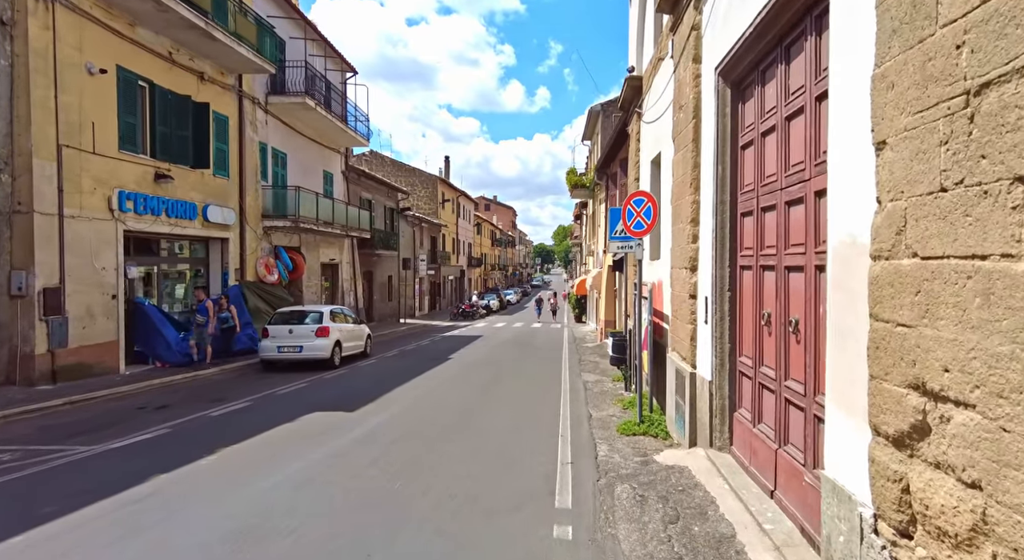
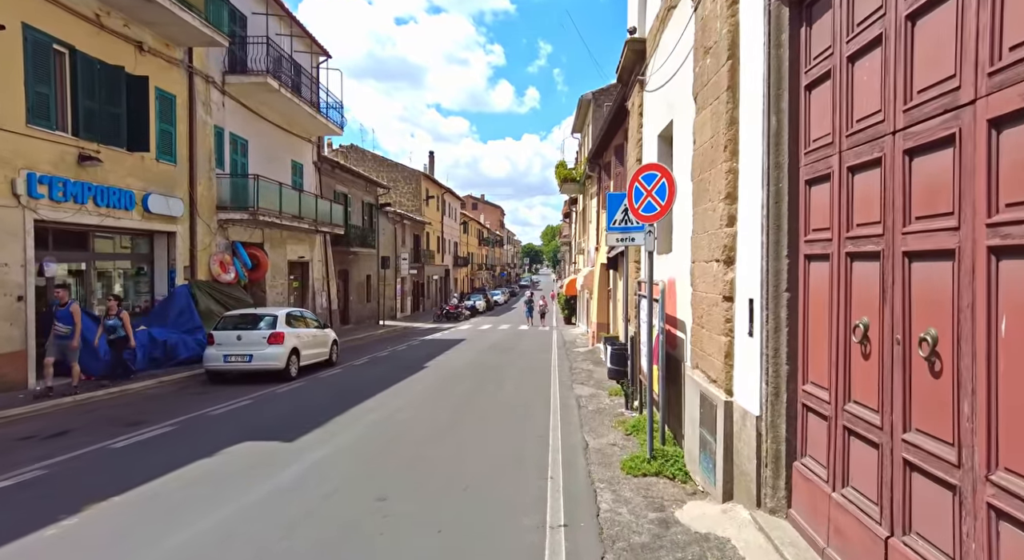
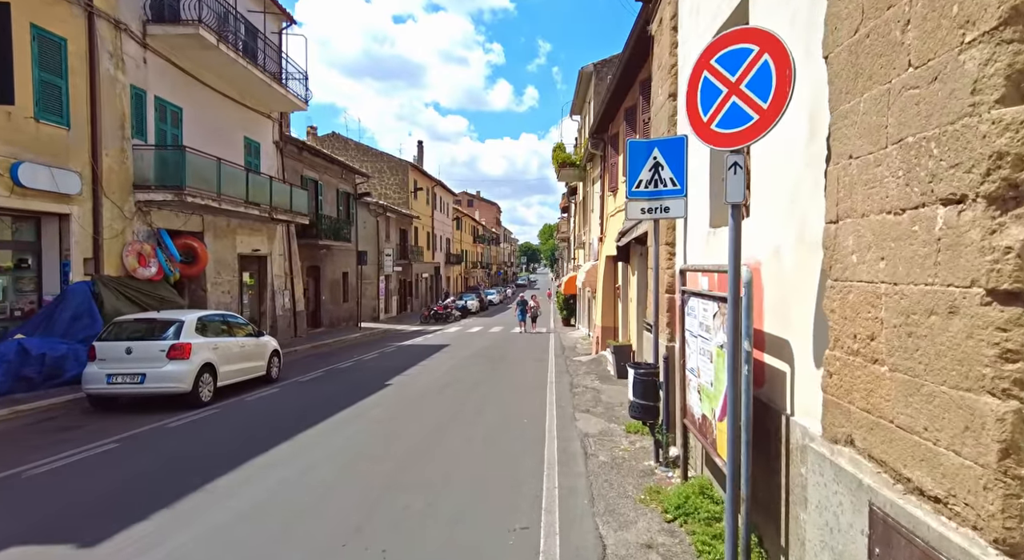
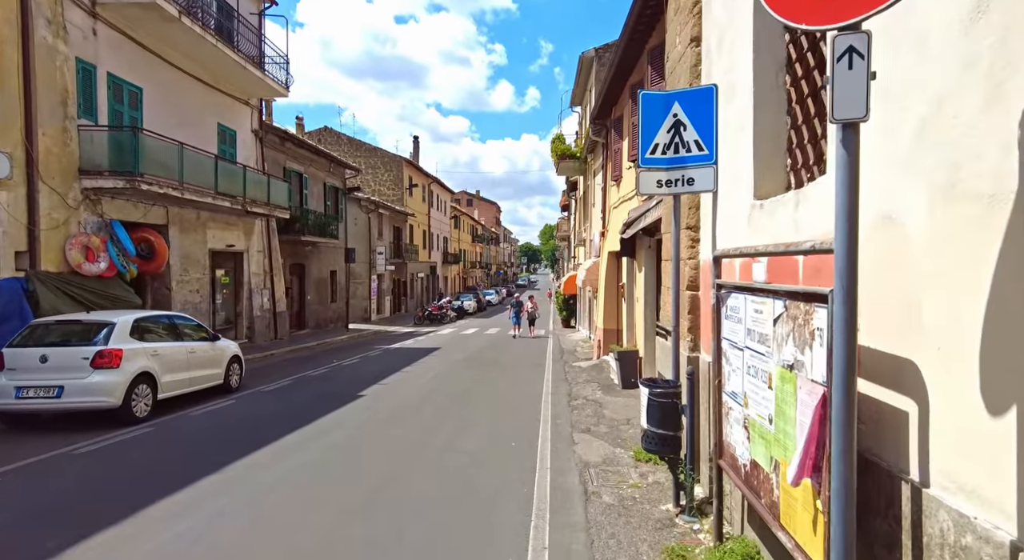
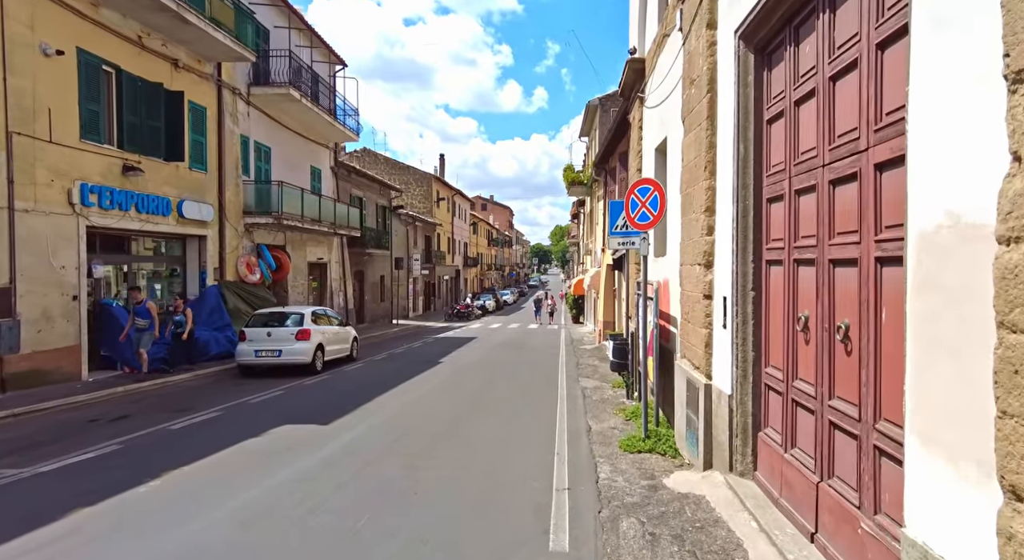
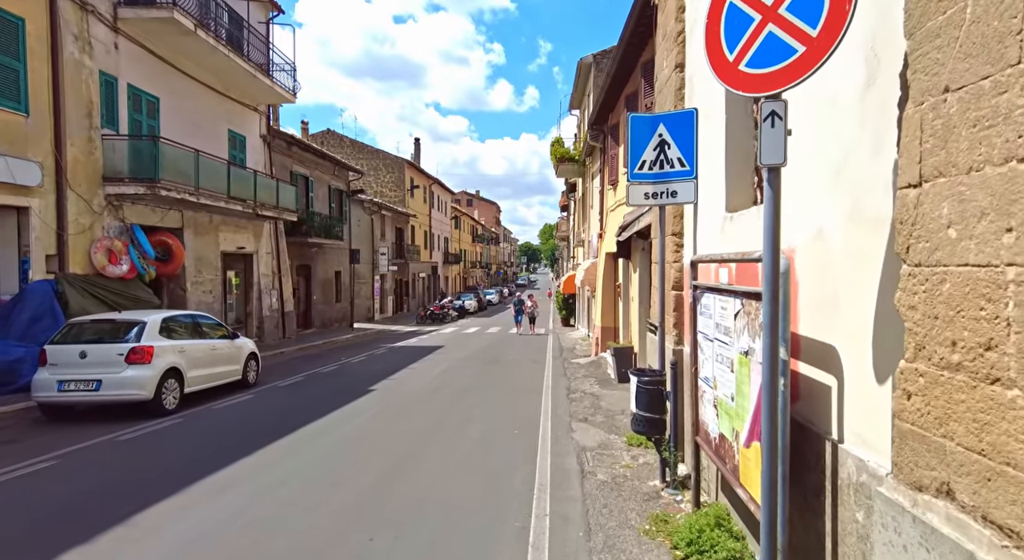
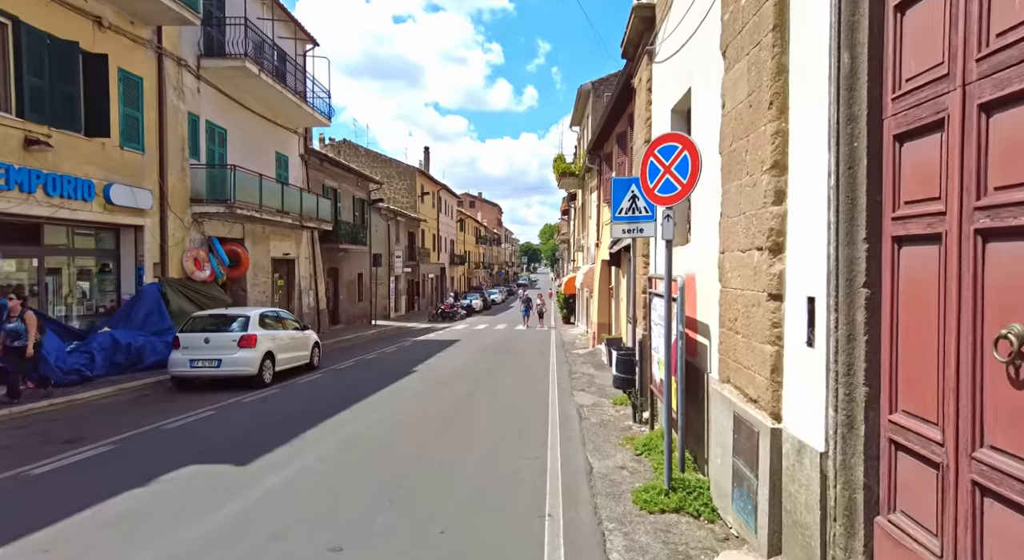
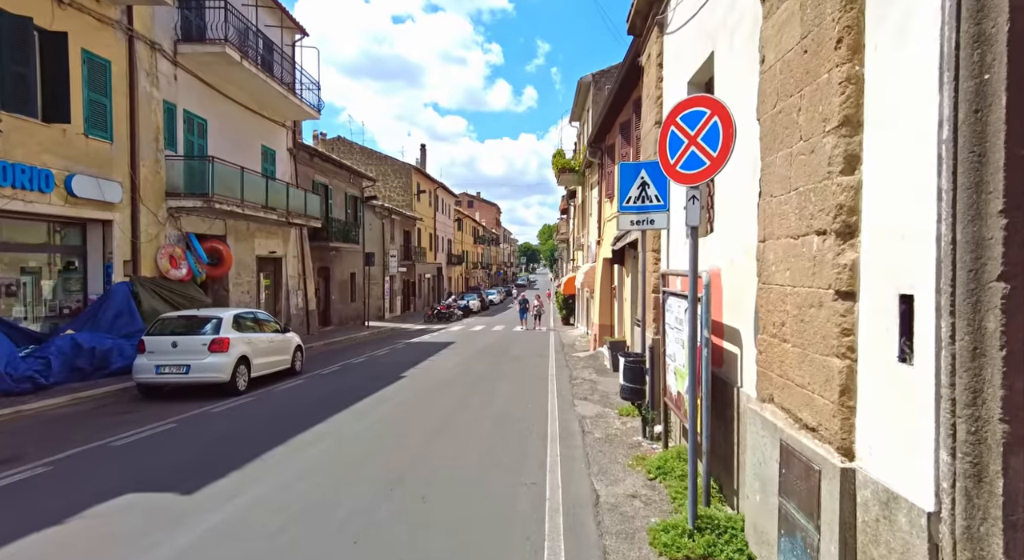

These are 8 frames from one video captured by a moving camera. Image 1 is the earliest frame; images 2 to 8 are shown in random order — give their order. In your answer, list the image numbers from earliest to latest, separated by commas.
5, 2, 7, 8, 3, 6, 4
